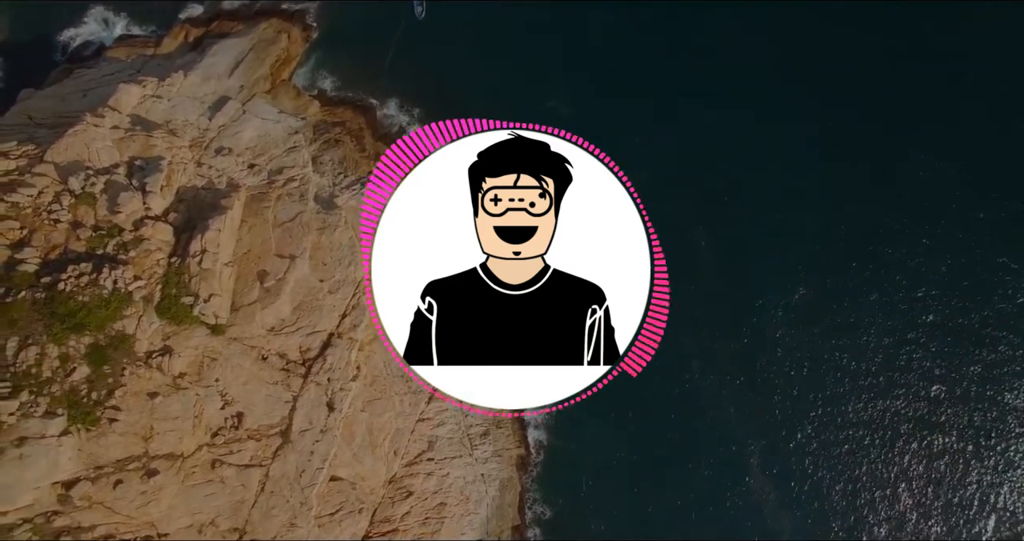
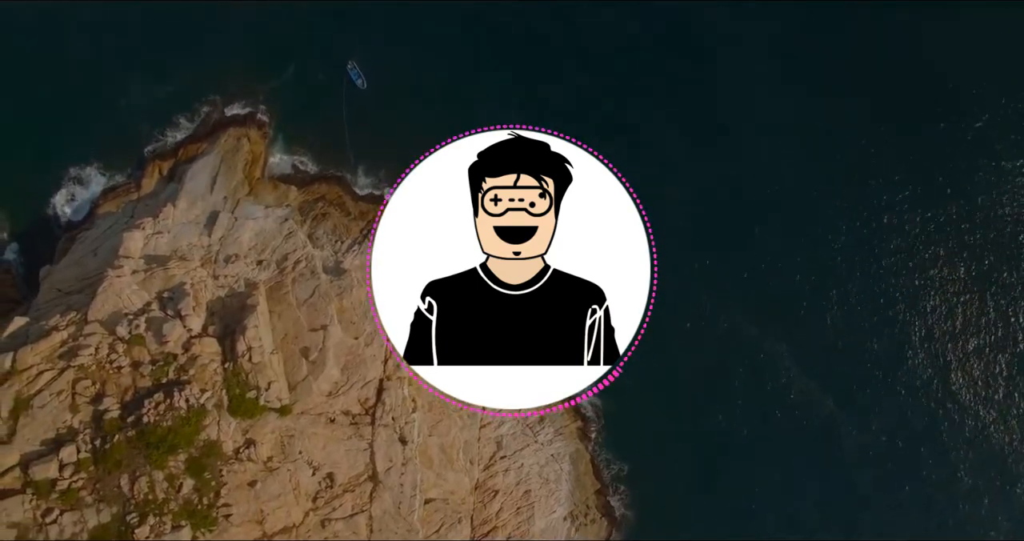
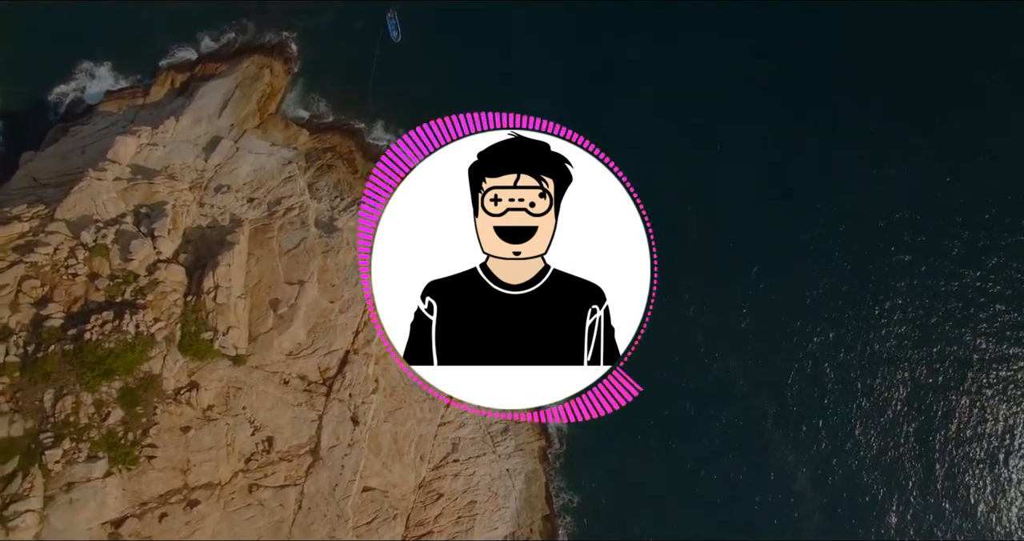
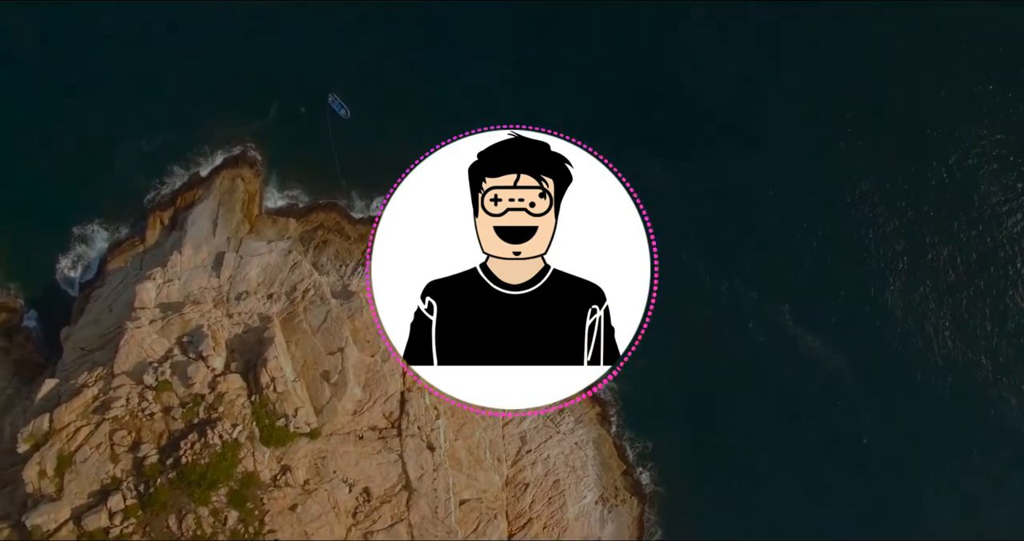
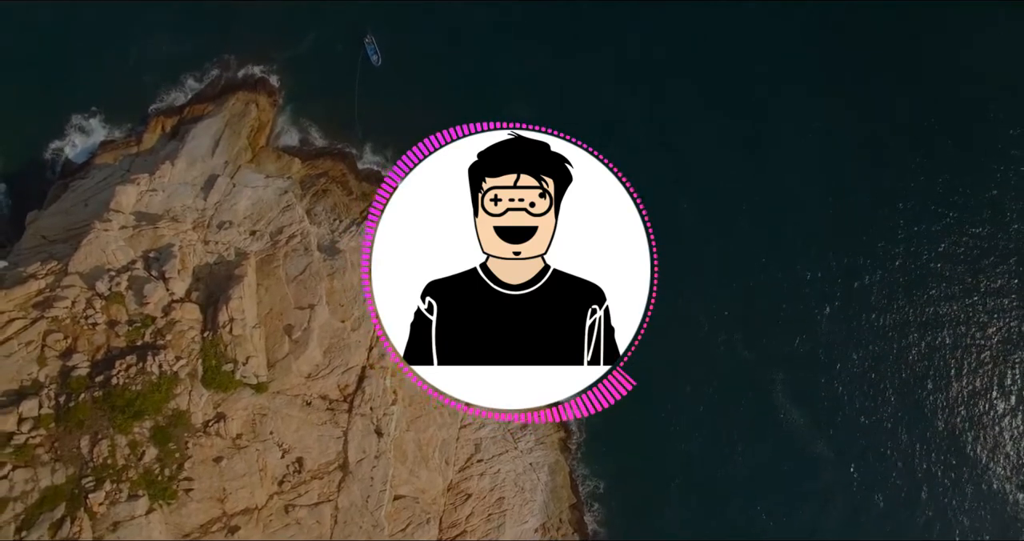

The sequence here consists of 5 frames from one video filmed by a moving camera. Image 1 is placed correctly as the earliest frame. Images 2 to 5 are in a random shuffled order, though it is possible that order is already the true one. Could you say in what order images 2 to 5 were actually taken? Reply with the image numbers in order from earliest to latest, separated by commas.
3, 5, 2, 4
